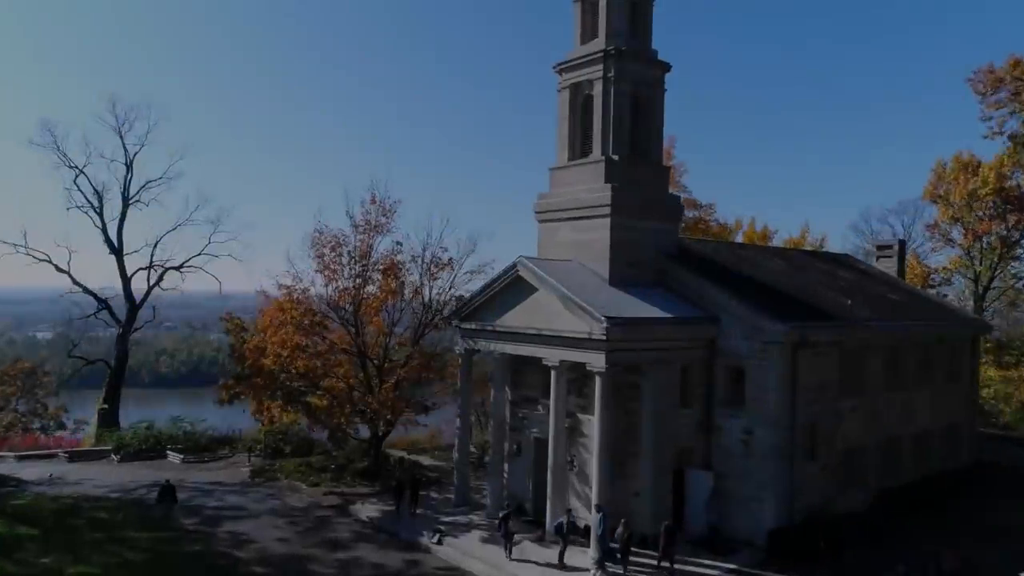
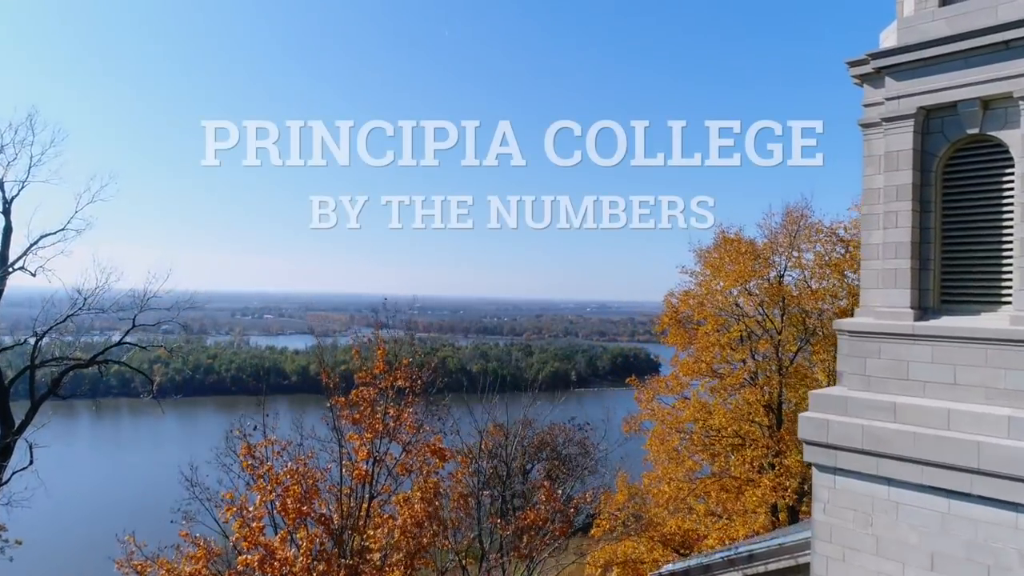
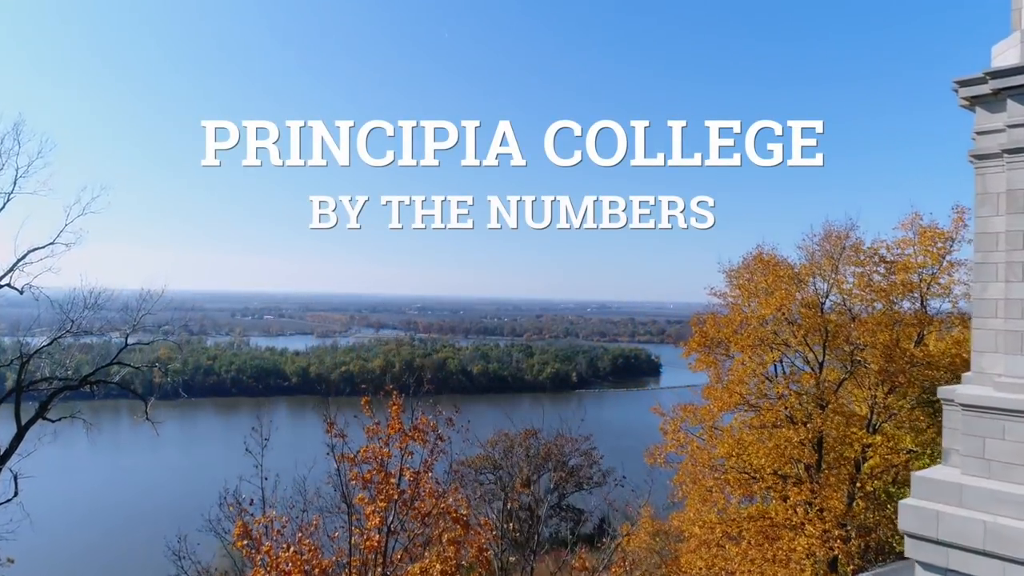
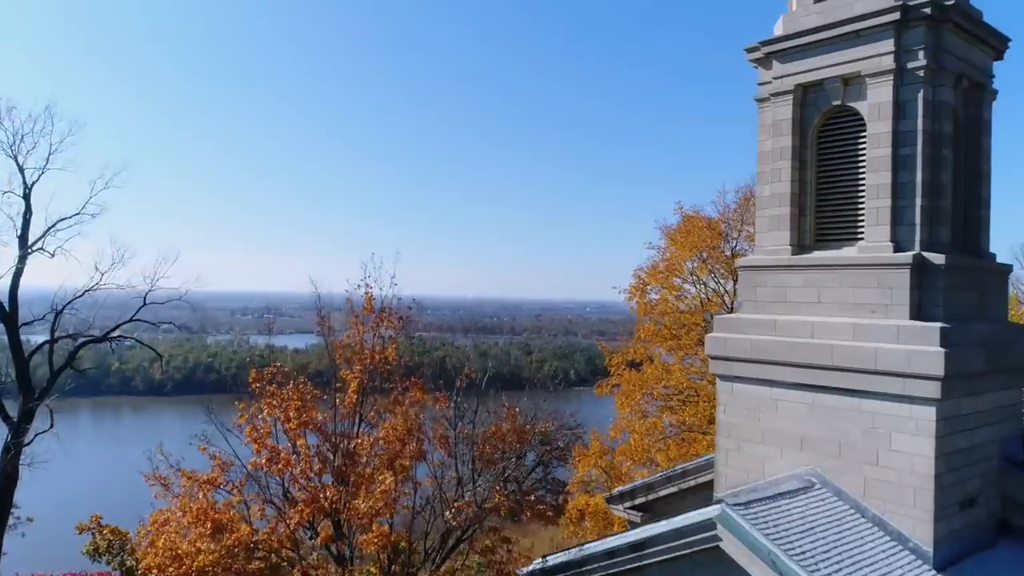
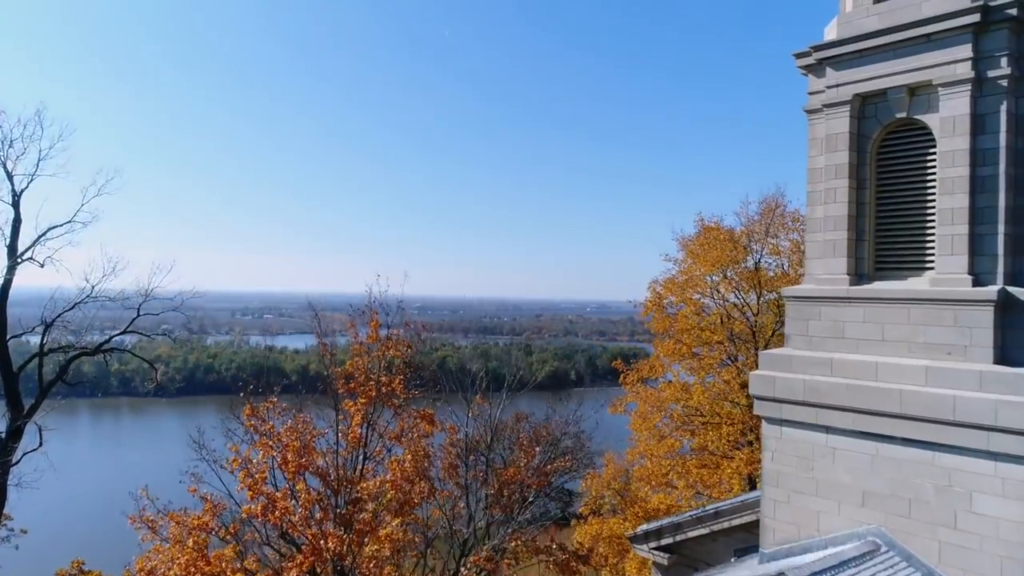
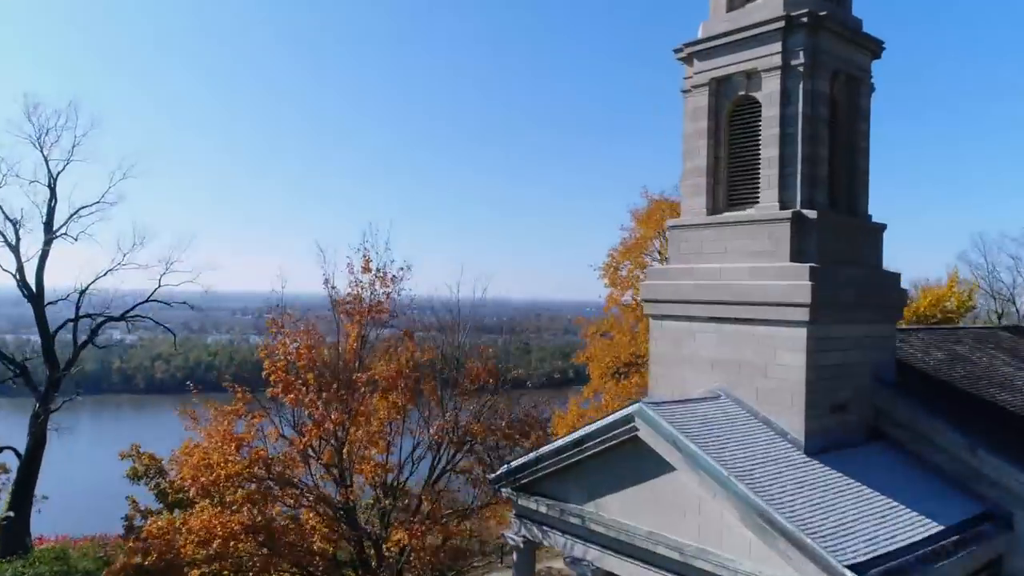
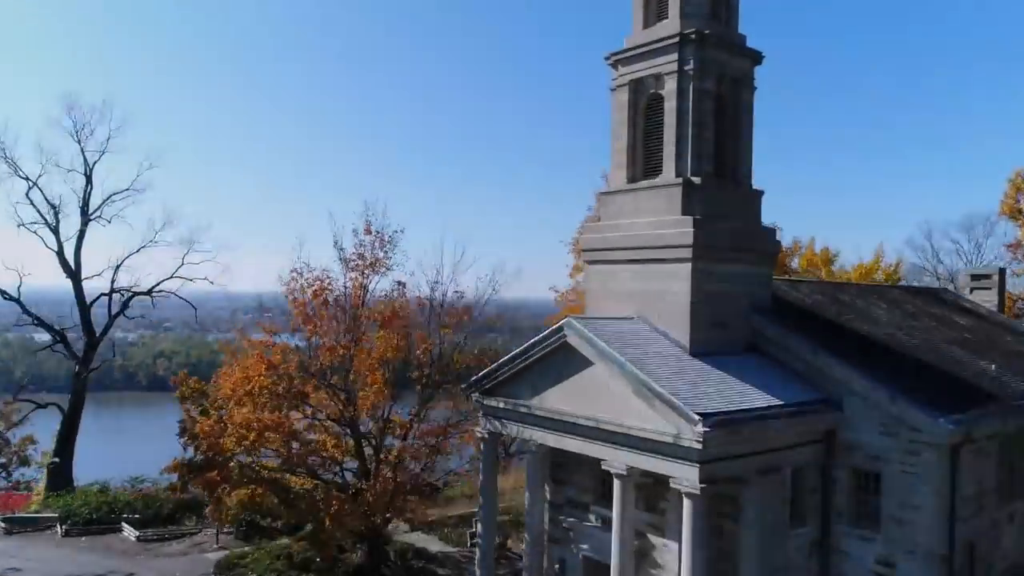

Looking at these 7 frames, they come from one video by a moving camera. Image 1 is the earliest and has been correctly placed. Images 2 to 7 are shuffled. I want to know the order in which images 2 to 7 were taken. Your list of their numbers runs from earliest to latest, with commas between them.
7, 6, 4, 5, 2, 3
